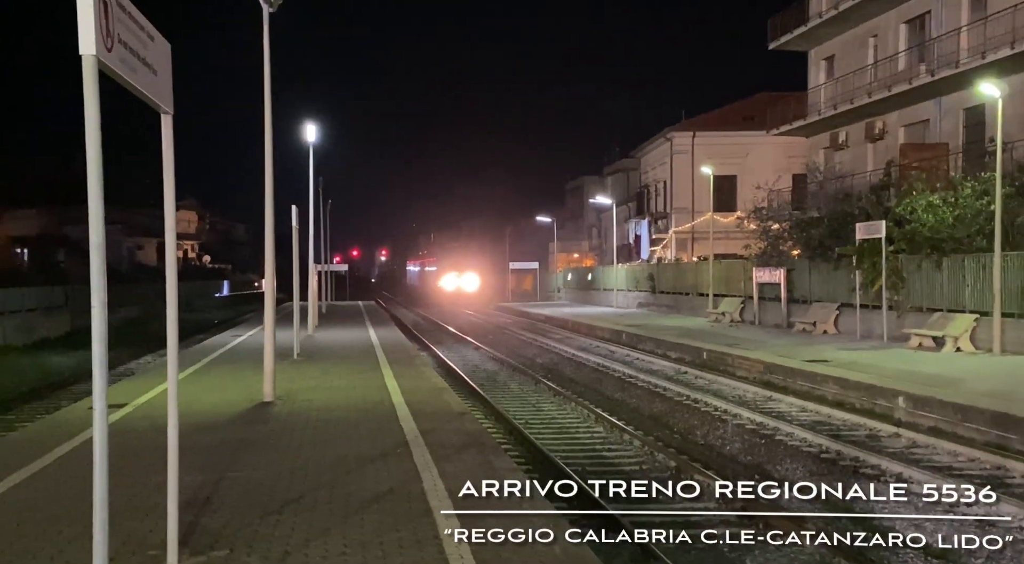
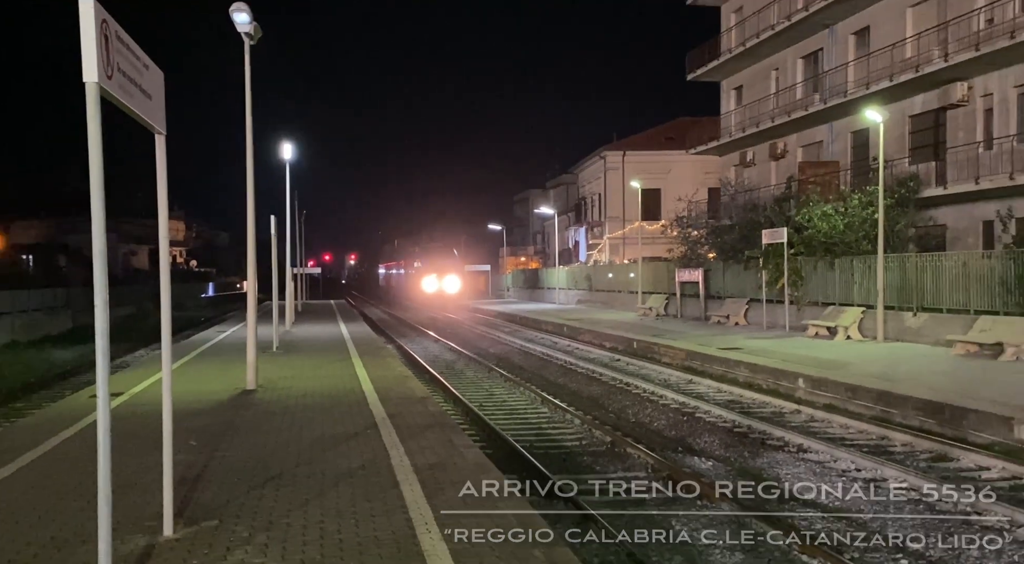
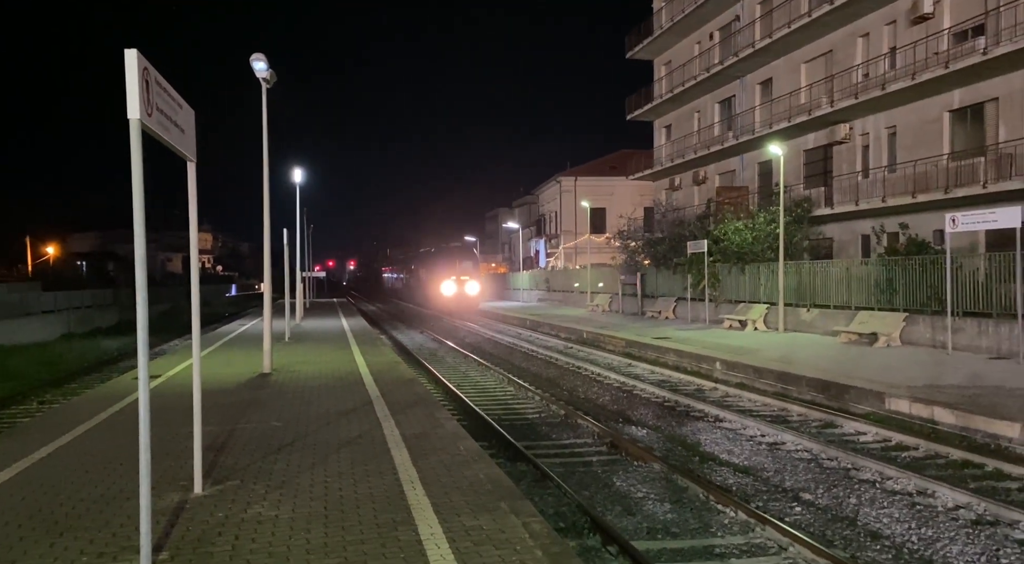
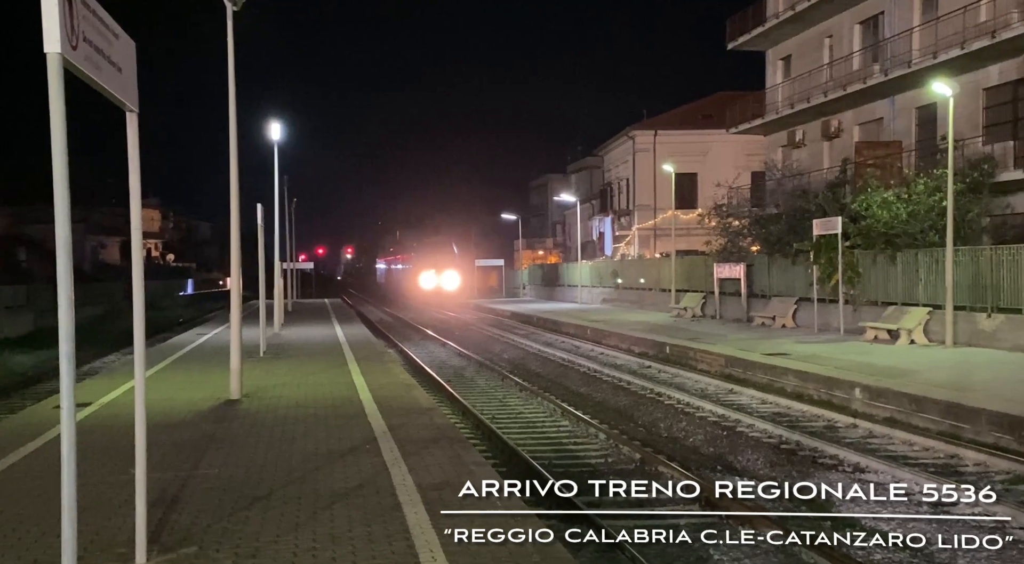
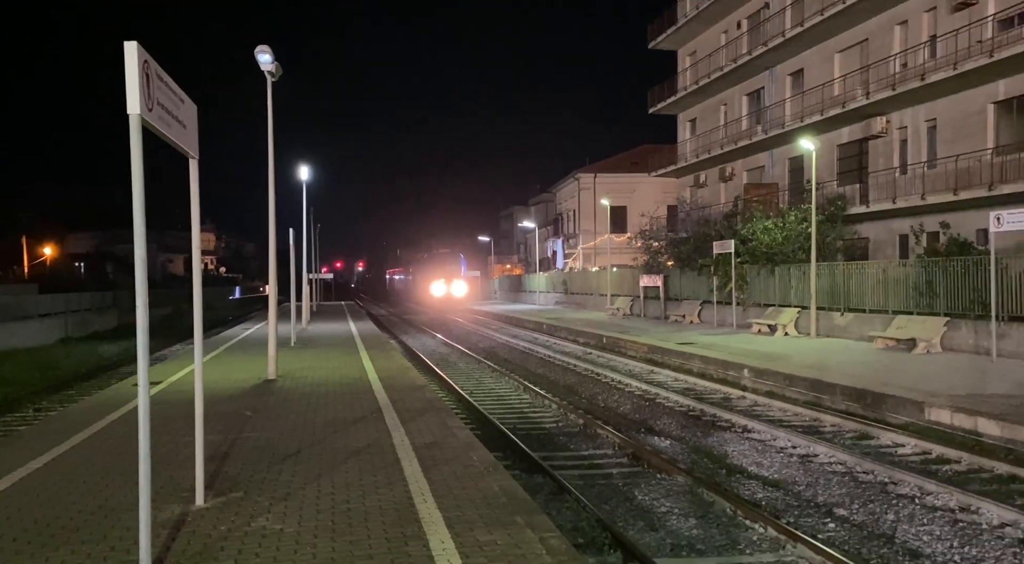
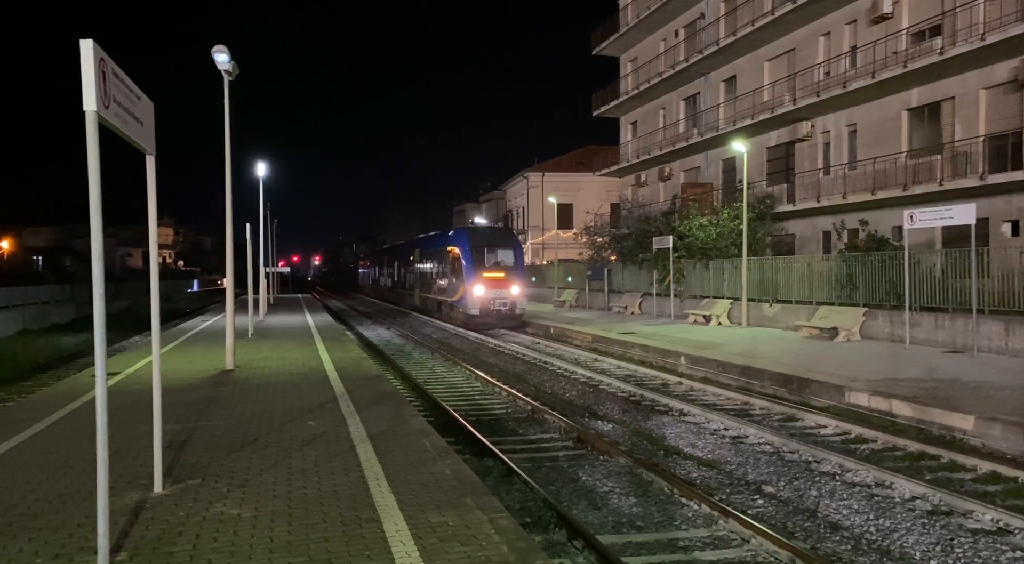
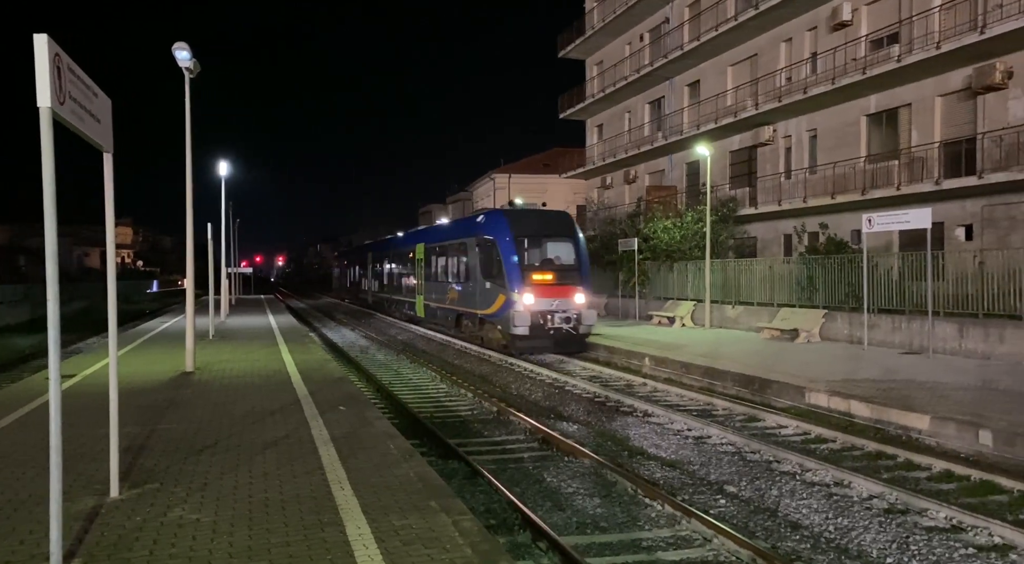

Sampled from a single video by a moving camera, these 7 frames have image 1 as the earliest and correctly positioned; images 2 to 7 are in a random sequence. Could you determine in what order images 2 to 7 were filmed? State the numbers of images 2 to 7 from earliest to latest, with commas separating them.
4, 2, 5, 3, 6, 7
